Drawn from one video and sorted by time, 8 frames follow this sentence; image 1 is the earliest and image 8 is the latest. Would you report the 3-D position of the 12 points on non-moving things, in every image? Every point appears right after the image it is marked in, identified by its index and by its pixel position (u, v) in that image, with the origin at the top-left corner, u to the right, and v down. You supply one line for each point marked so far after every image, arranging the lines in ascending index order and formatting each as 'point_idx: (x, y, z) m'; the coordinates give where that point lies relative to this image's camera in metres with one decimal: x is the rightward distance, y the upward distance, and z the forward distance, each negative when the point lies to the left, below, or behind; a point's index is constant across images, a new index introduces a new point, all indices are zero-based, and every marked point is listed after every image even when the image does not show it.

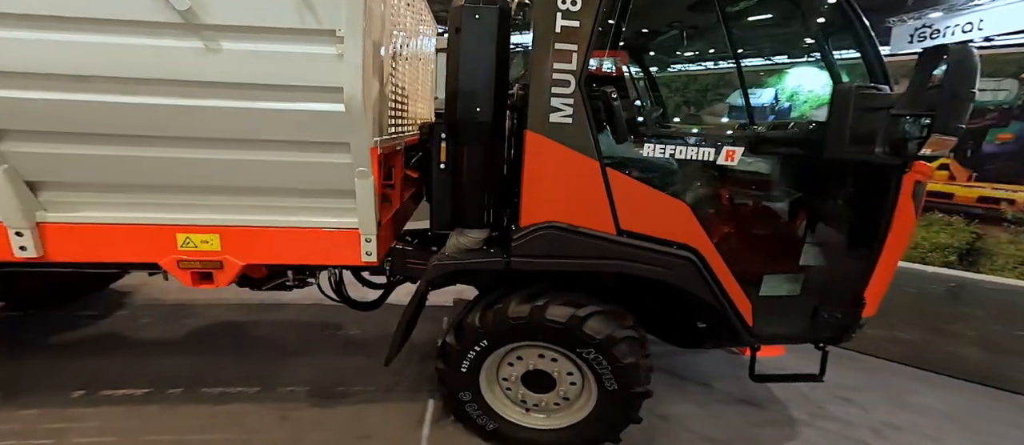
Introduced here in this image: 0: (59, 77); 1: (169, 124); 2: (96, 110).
0: (-1.3, +0.4, +1.4) m
1: (-1.1, +0.3, +1.5) m
2: (-1.2, +0.3, +1.4) m
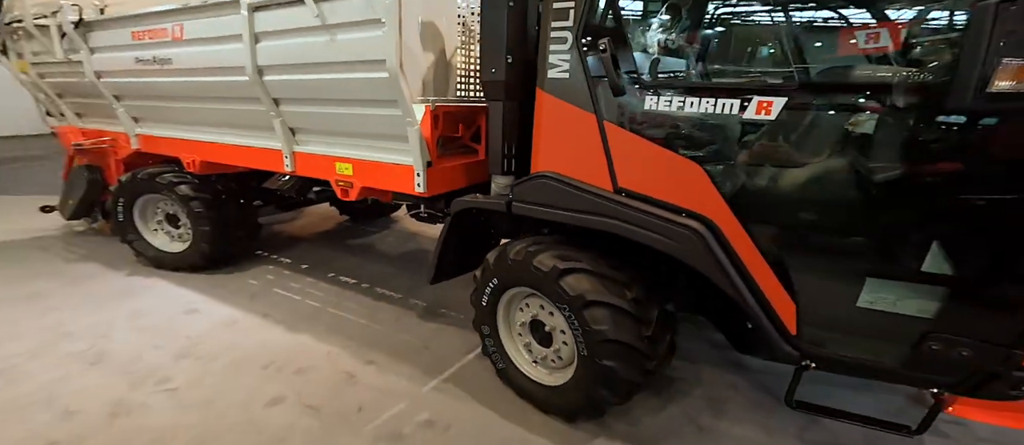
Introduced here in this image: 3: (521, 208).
0: (-1.1, +0.8, +2.4) m
1: (-0.9, +0.6, +2.3) m
2: (-1.1, +0.7, +2.4) m
3: (0.0, +0.1, +1.9) m
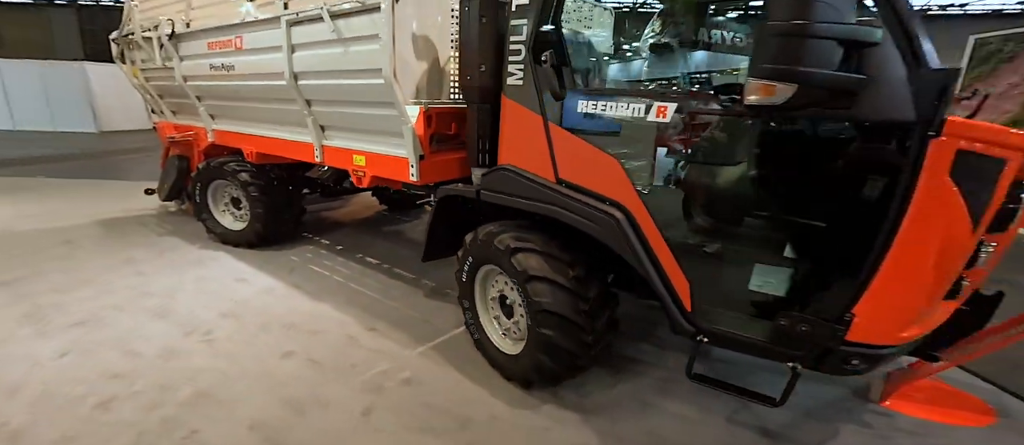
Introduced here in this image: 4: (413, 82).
0: (-1.2, +0.9, +2.8) m
1: (-1.0, +0.7, +2.7) m
2: (-1.1, +0.8, +2.8) m
3: (-0.1, +0.1, +2.2) m
4: (-0.5, +0.7, +2.4) m
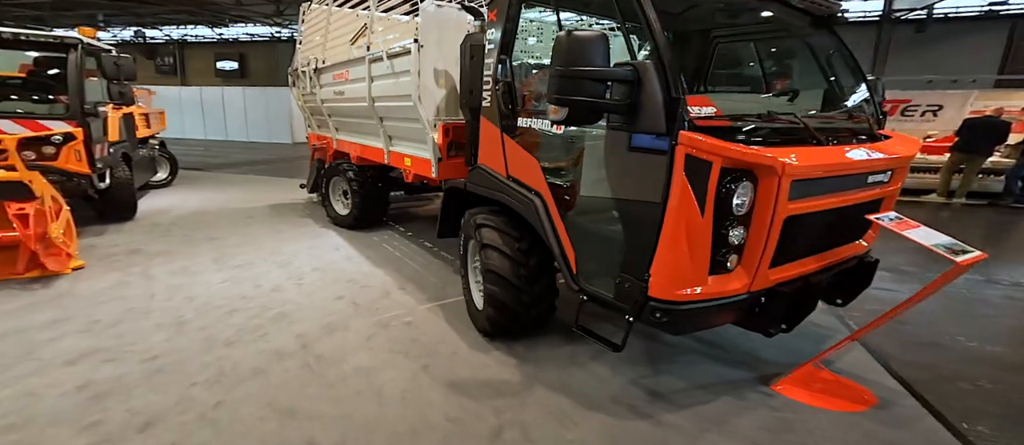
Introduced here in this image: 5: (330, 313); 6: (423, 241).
0: (-1.0, +1.0, +3.8) m
1: (-0.9, +0.8, +3.7) m
2: (-1.0, +0.9, +3.8) m
3: (-0.3, +0.2, +2.9) m
4: (-0.5, +0.8, +3.2) m
5: (-1.2, -0.6, +3.2) m
6: (-0.9, -0.2, +4.8) m
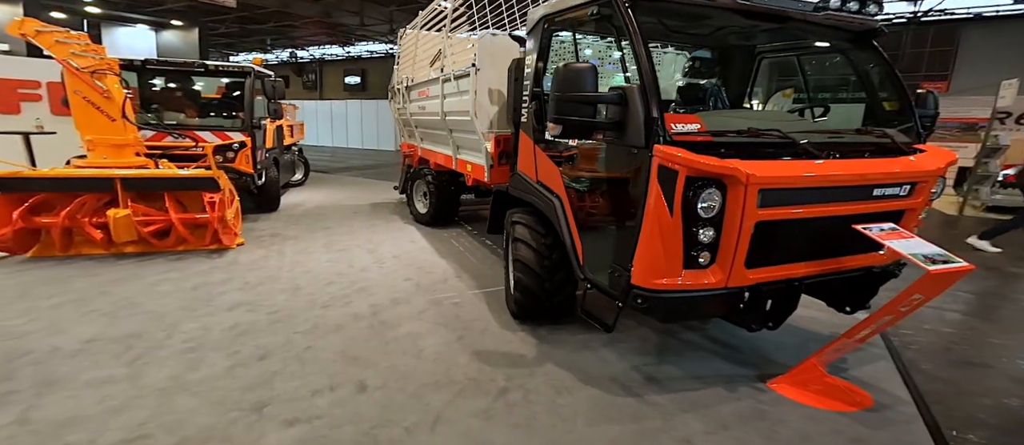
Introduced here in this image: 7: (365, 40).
0: (-0.6, +1.0, +4.4) m
1: (-0.5, +0.8, +4.3) m
2: (-0.5, +0.9, +4.4) m
3: (0.0, +0.2, +3.4) m
4: (-0.2, +0.8, +3.7) m
5: (-0.9, -0.5, +3.9) m
6: (-0.3, -0.2, +5.3) m
7: (-6.0, +7.5, +19.7) m
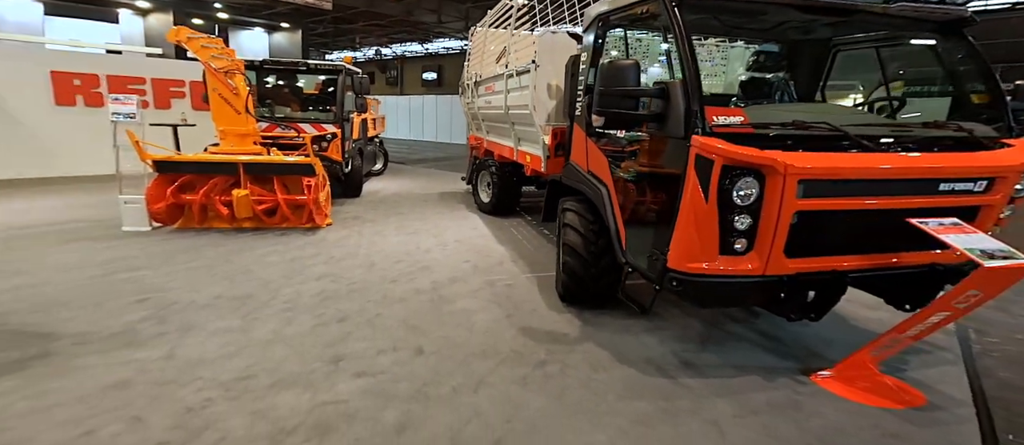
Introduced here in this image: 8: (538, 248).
0: (0.0, +1.1, +4.7) m
1: (+0.1, +1.0, +4.5) m
2: (0.0, +1.0, +4.6) m
3: (+0.4, +0.3, +3.5) m
4: (+0.3, +0.9, +3.9) m
5: (-0.5, -0.4, +4.2) m
6: (+0.4, -0.1, +5.5) m
7: (-2.9, +7.9, +20.5) m
8: (+0.2, -0.3, +4.7) m
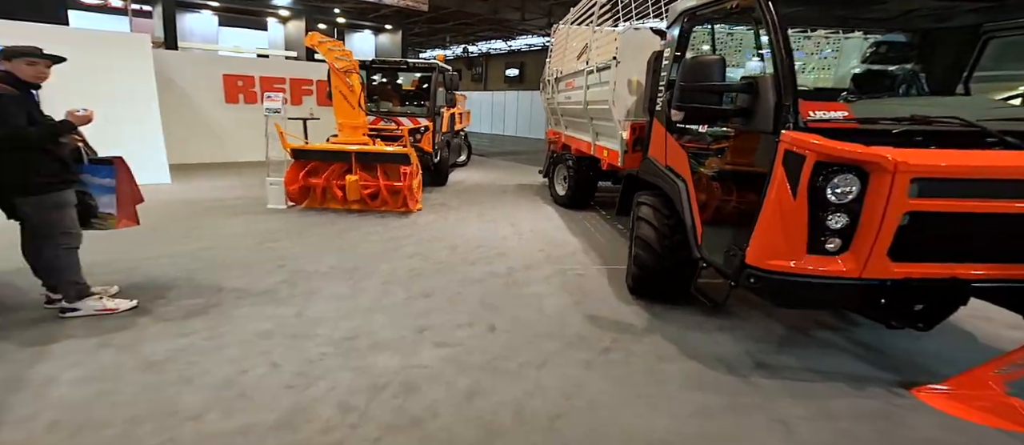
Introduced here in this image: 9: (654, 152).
0: (+0.8, +1.2, +4.7) m
1: (+0.8, +1.0, +4.5) m
2: (+0.8, +1.1, +4.7) m
3: (+1.0, +0.3, +3.6) m
4: (+0.9, +0.9, +4.0) m
5: (+0.2, -0.3, +4.4) m
6: (+1.2, 0.0, +5.5) m
7: (+0.6, +8.2, +20.7) m
8: (+1.0, -0.2, +4.8) m
9: (+1.0, +0.5, +3.5) m
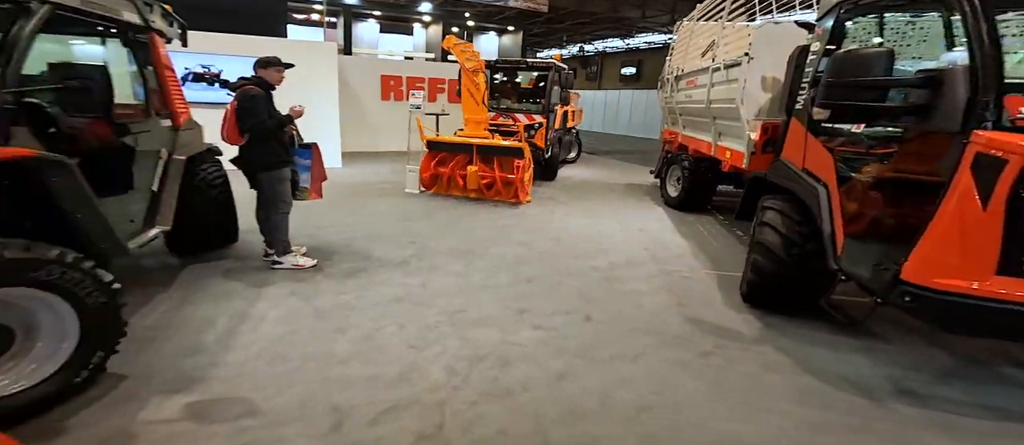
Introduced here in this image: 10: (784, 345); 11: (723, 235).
0: (+1.9, +1.1, +4.6) m
1: (+1.9, +1.0, +4.4) m
2: (+1.9, +1.1, +4.6) m
3: (+1.7, +0.3, +3.4) m
4: (+1.9, +0.9, +3.8) m
5: (+1.1, -0.3, +4.4) m
6: (+2.4, -0.1, +5.3) m
7: (+5.5, +8.1, +20.2) m
8: (+2.0, -0.3, +4.6) m
9: (+1.8, +0.5, +3.3) m
10: (+1.6, -0.7, +2.8) m
11: (+2.2, -0.1, +5.0) m
